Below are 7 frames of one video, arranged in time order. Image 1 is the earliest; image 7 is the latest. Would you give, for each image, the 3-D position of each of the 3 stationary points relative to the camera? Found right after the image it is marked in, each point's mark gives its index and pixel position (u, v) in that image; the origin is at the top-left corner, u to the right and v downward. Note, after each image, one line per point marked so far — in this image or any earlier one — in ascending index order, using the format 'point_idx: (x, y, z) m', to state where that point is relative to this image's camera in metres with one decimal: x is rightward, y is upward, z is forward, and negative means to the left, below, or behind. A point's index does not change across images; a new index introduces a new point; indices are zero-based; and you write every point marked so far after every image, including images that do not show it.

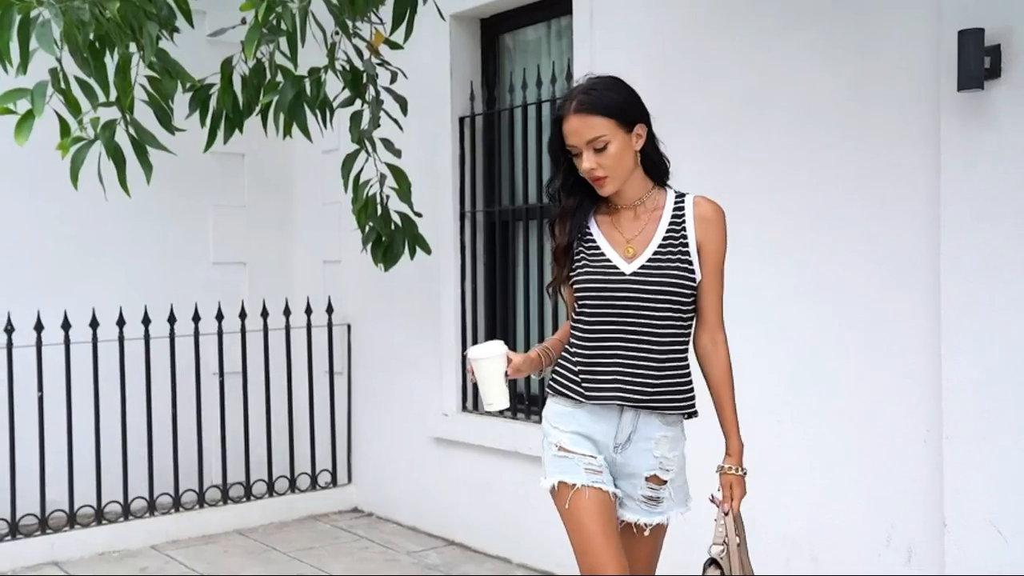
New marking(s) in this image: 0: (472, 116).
0: (-0.2, +0.9, +5.6) m
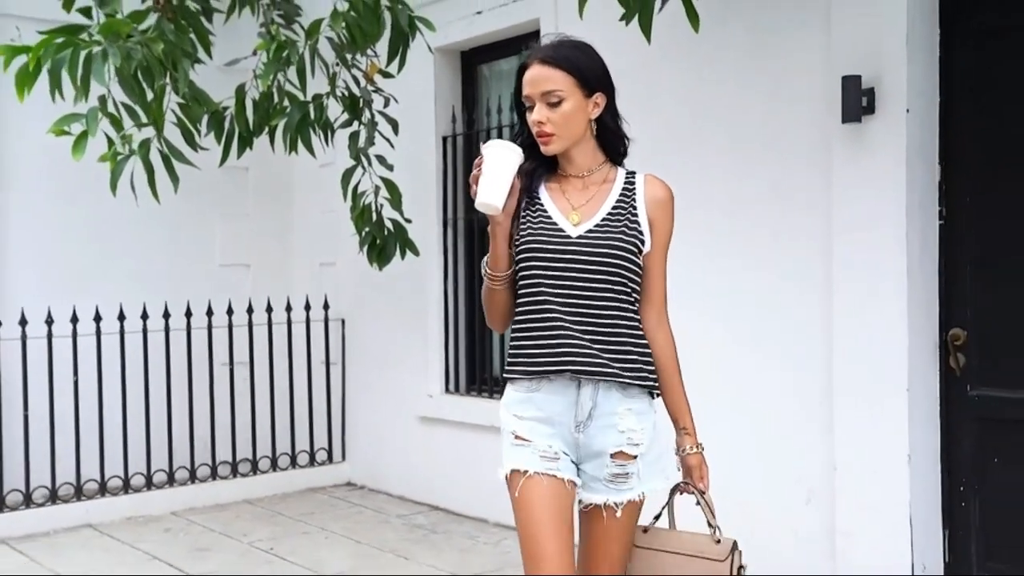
0: (-0.4, +0.9, +6.4) m
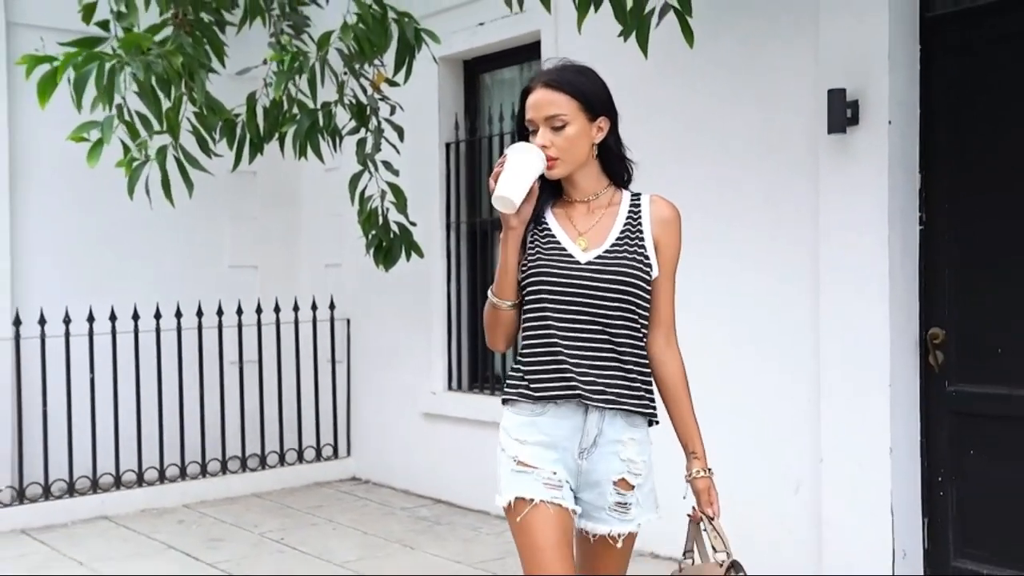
0: (-0.4, +0.9, +6.6) m
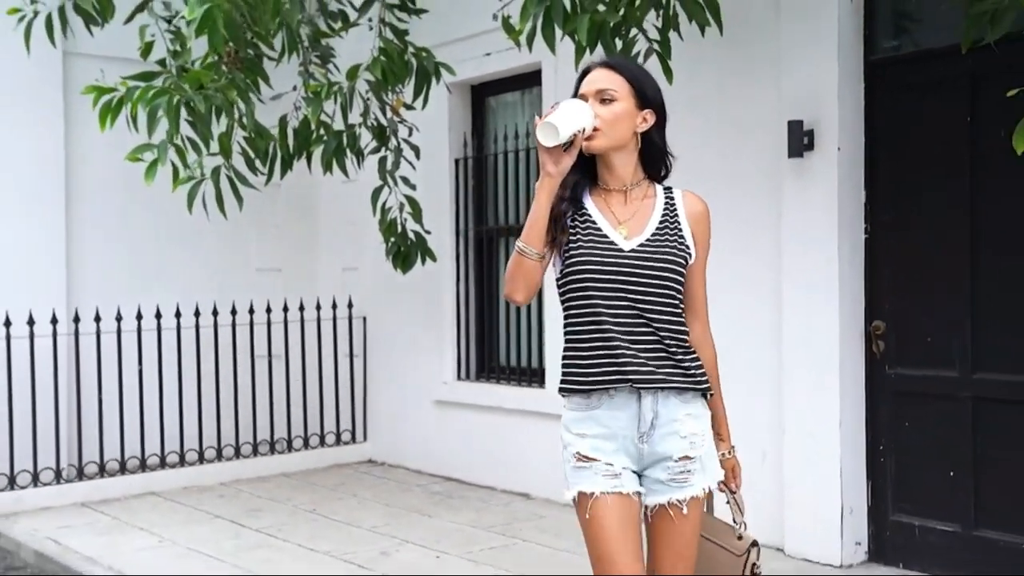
0: (-0.3, +0.9, +7.5) m
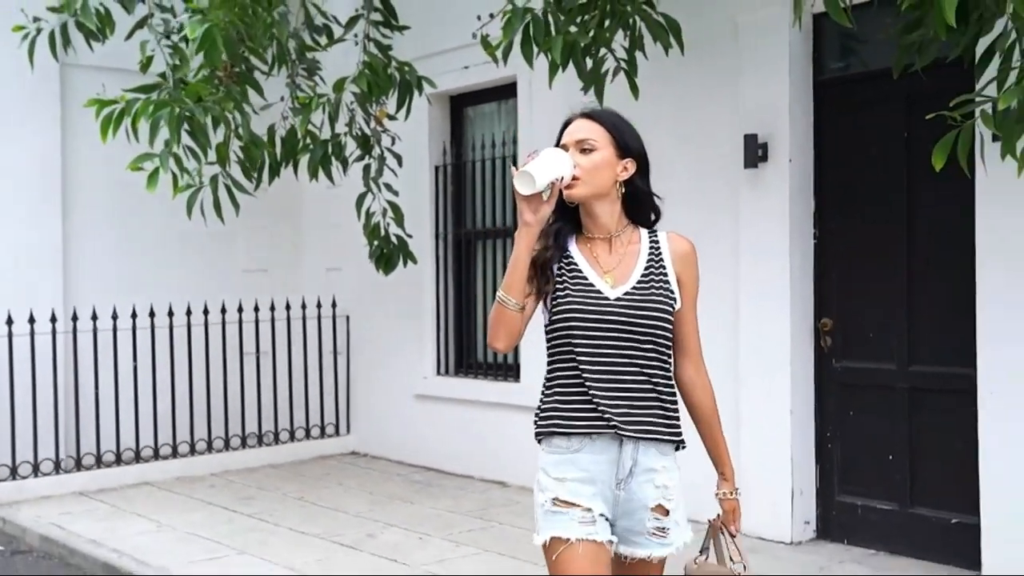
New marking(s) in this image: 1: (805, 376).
0: (-0.5, +0.9, +7.9) m
1: (+1.6, -0.5, +5.6) m
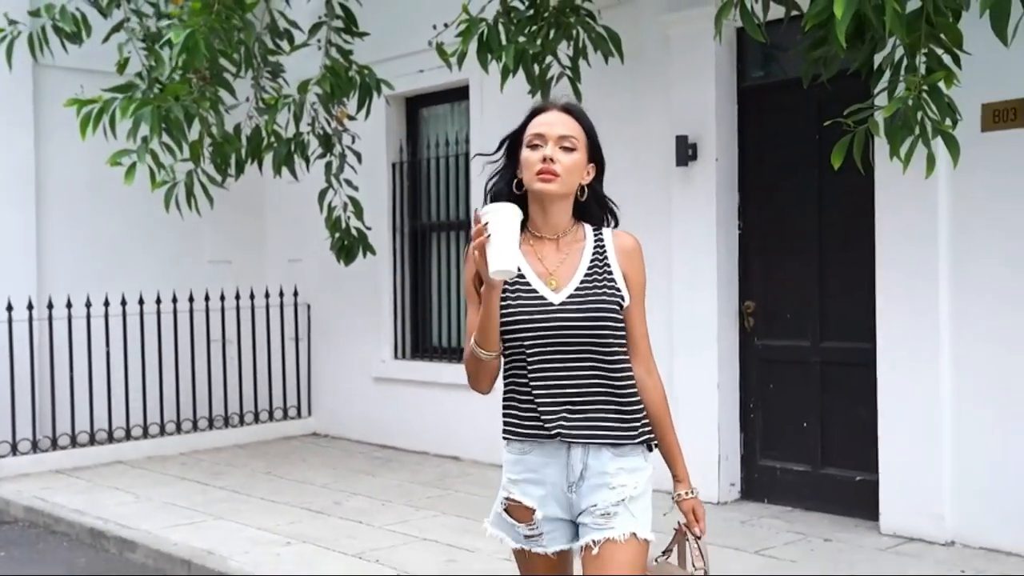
0: (-0.9, +1.0, +8.4) m
1: (+1.3, -0.4, +6.3) m
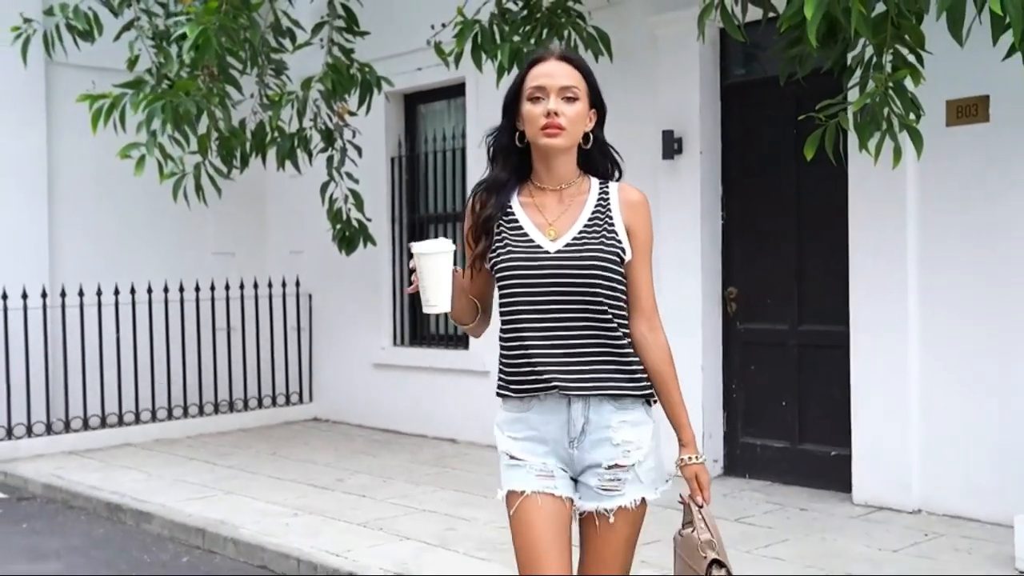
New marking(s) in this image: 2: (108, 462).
0: (-0.9, +1.1, +8.7) m
1: (+1.3, -0.3, +6.6) m
2: (-2.9, -1.2, +7.6) m
